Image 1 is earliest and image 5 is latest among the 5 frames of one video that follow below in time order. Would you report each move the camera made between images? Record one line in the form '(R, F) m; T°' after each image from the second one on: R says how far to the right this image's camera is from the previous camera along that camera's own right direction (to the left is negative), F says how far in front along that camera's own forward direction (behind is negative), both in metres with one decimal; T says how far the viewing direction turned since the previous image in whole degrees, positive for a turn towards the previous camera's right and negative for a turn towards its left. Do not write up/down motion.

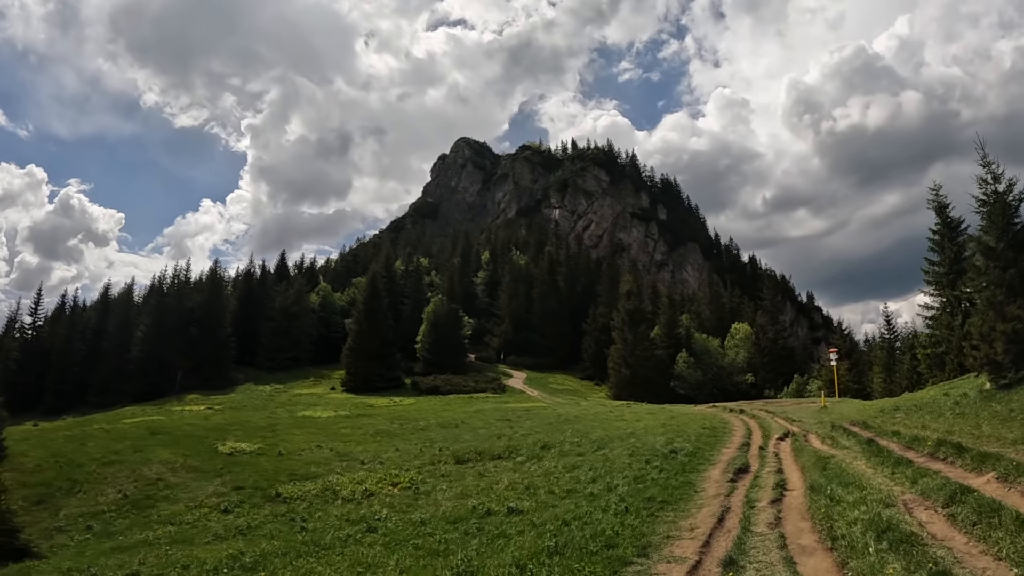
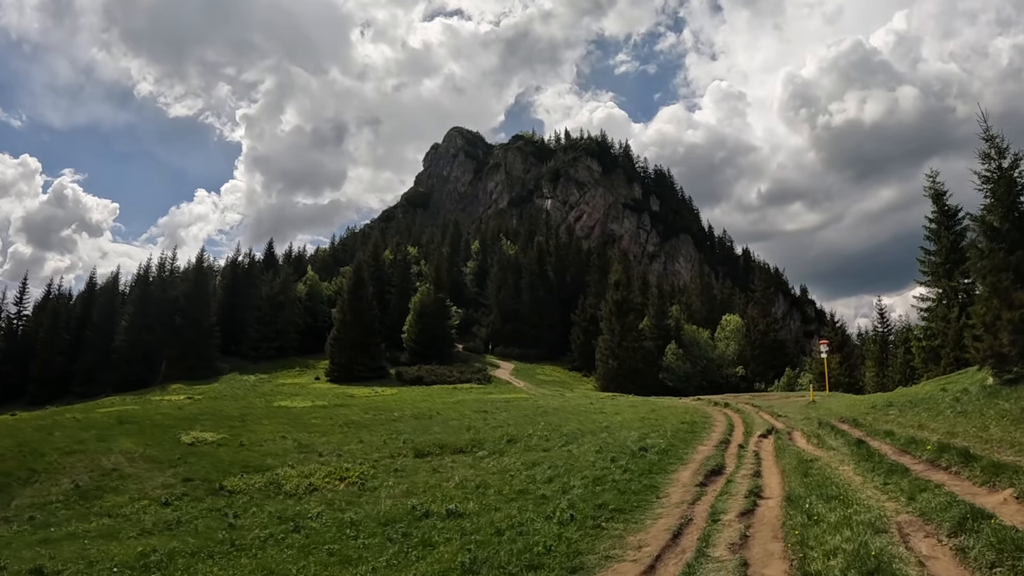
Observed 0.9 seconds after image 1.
(+1.3, +2.0) m; +1°
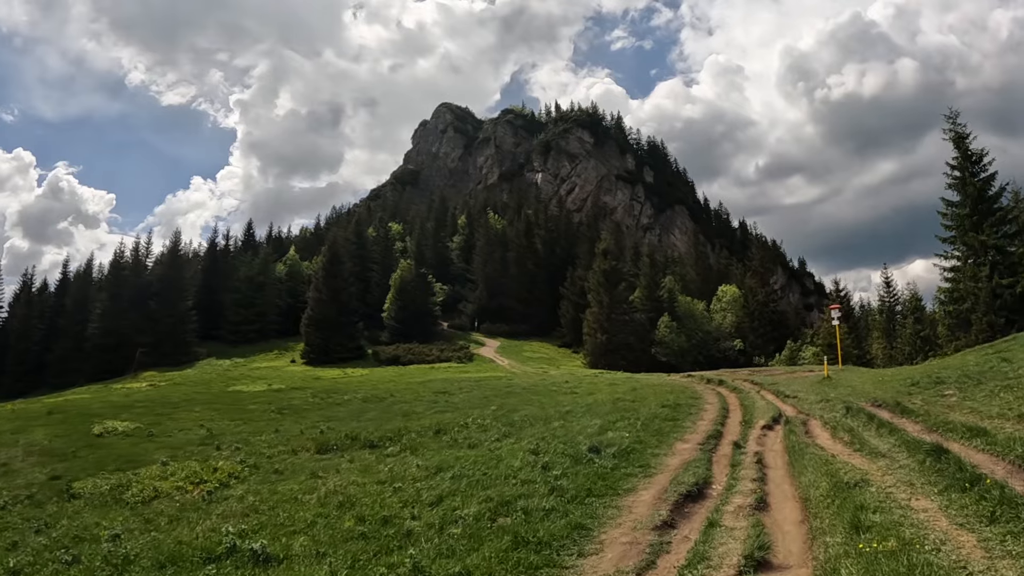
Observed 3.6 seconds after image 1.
(+2.5, +6.1) m; 0°
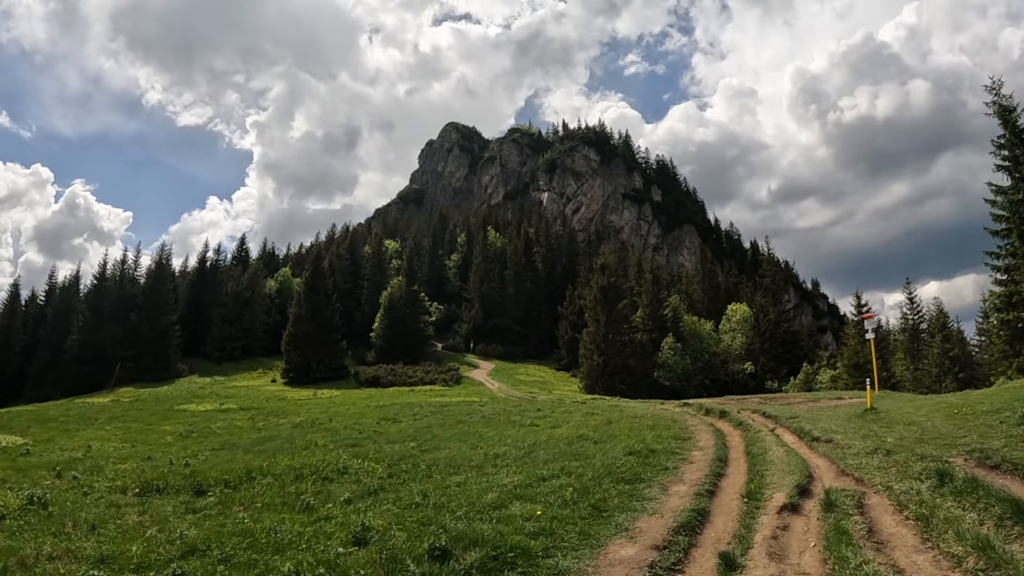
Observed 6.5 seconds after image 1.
(+2.8, +6.6) m; -1°
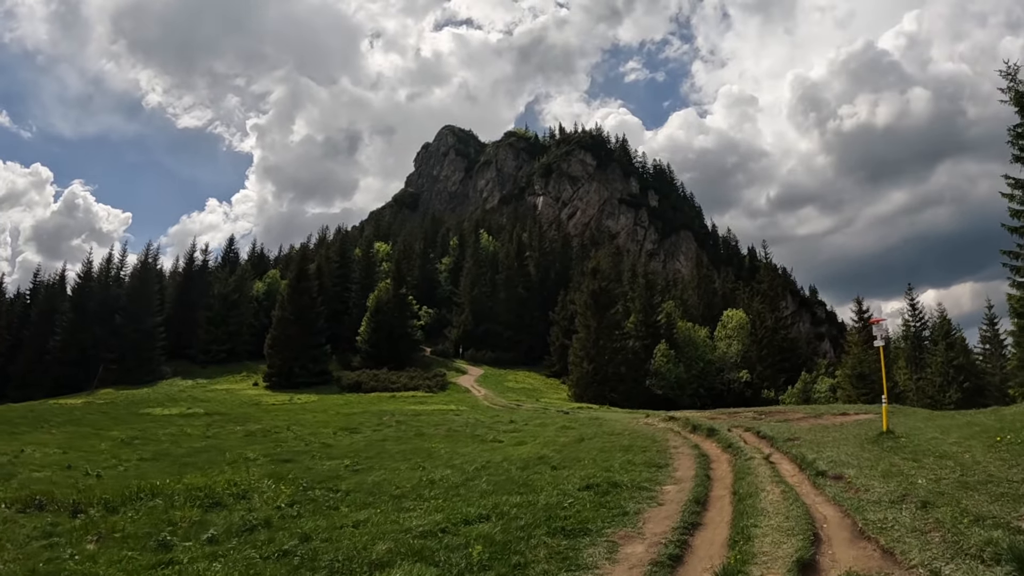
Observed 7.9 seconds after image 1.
(+1.3, +2.7) m; 0°
